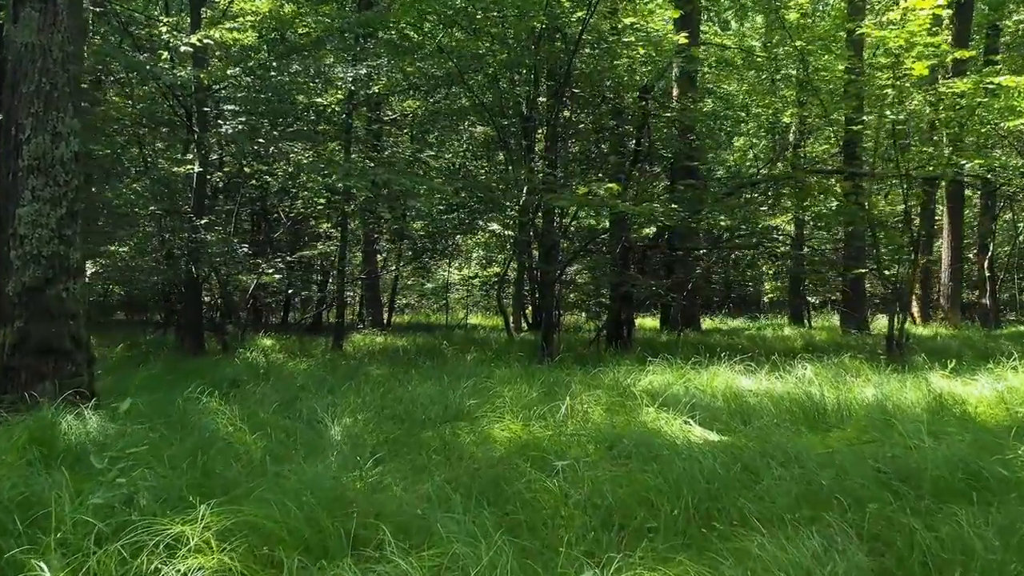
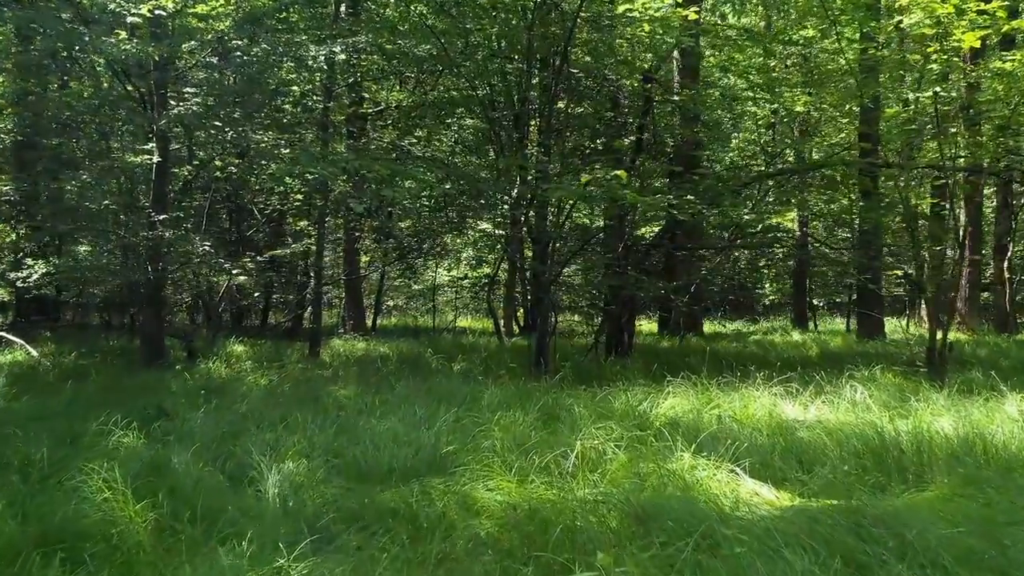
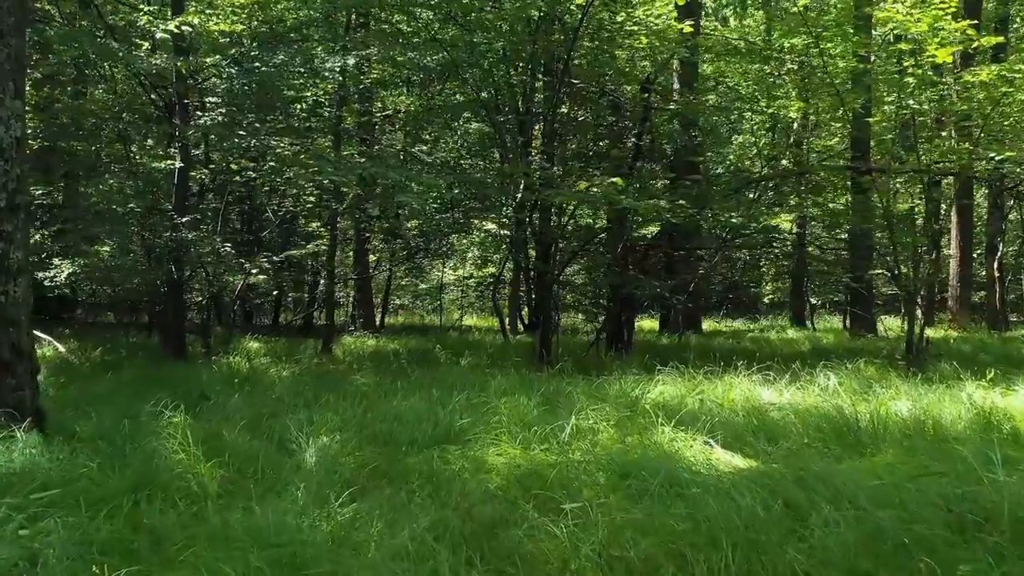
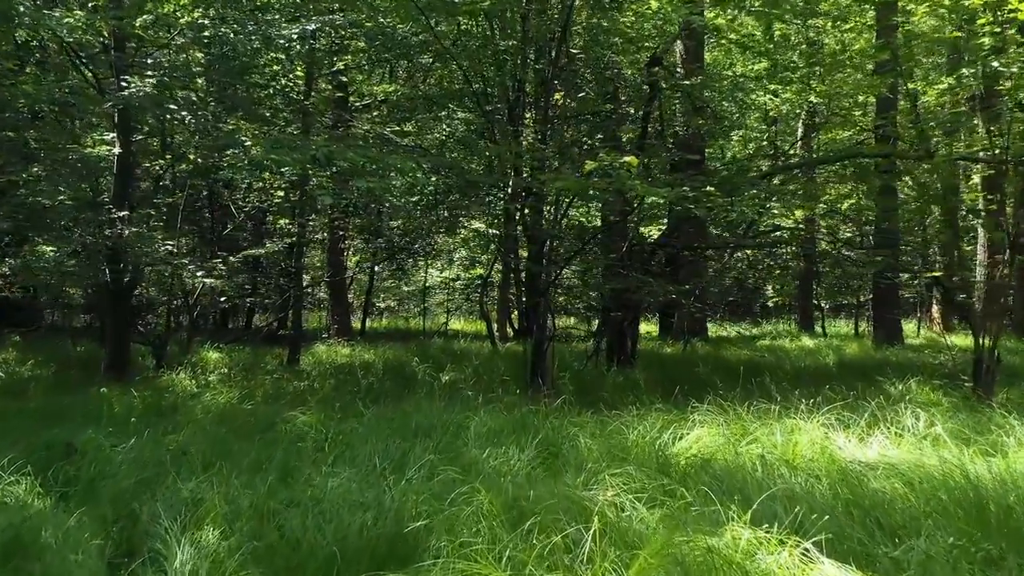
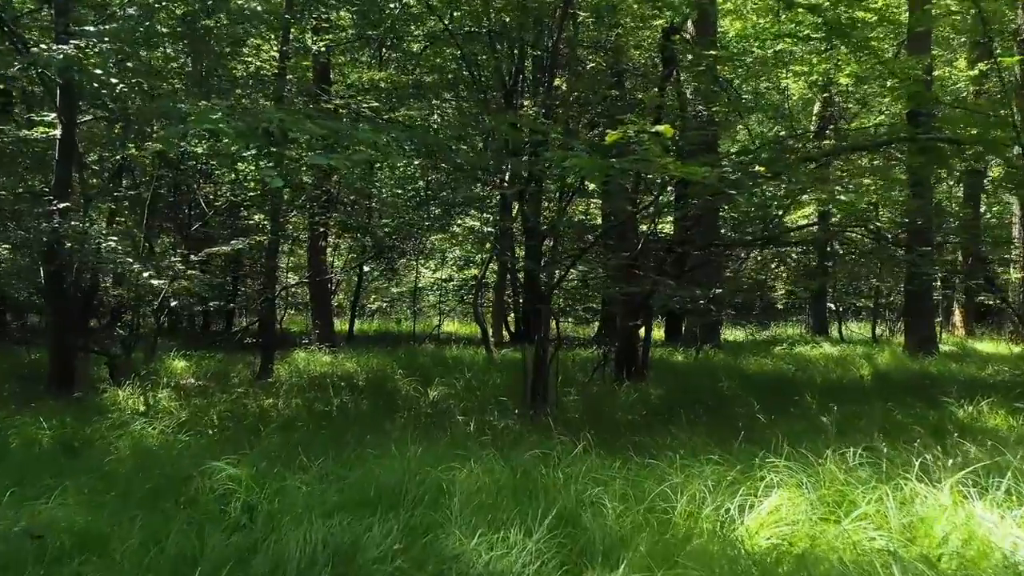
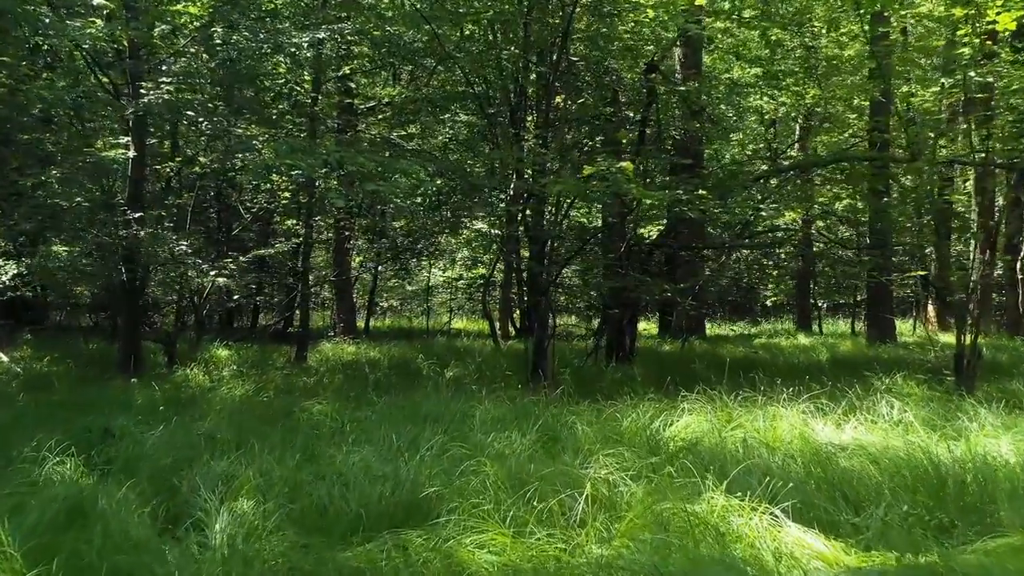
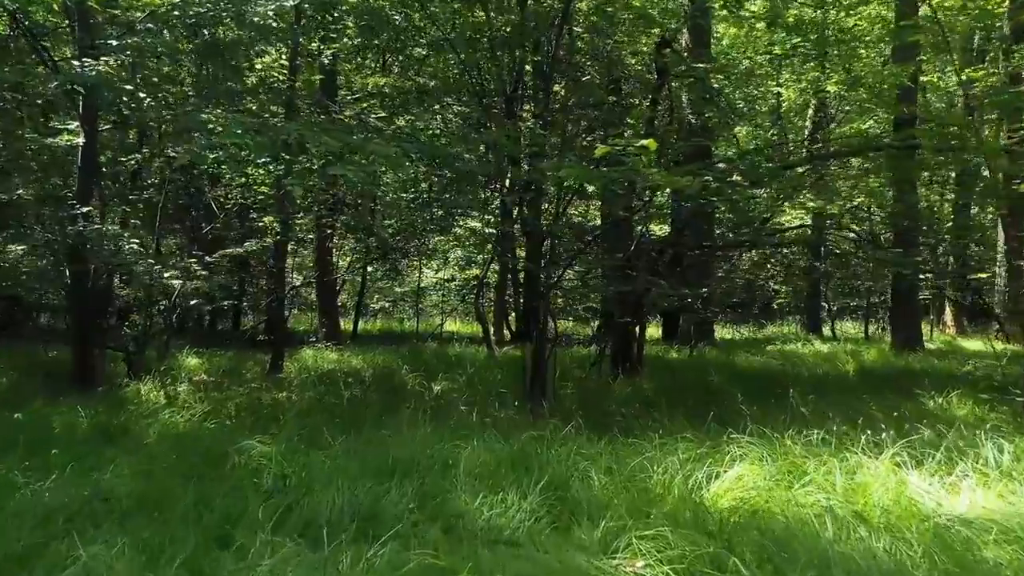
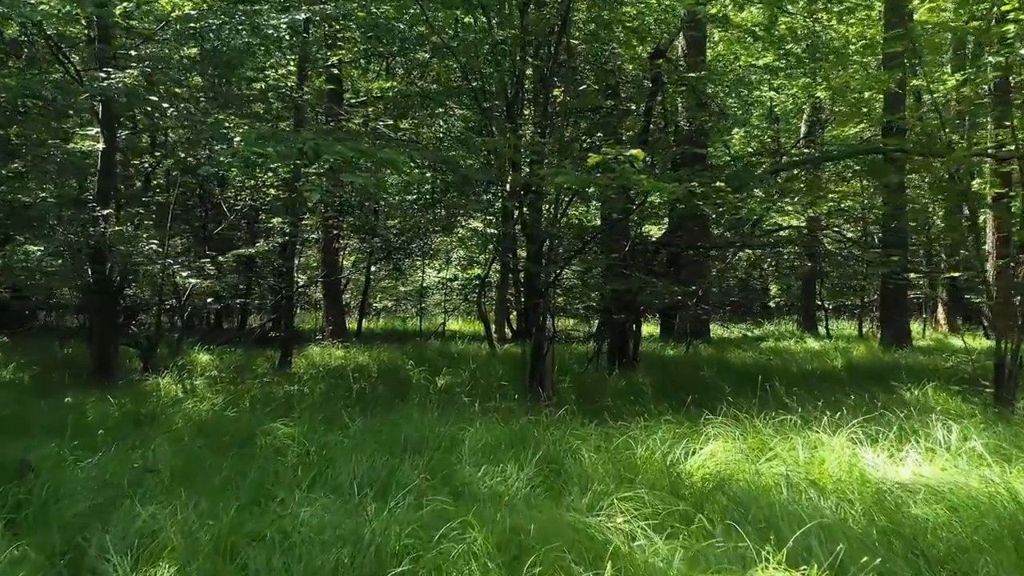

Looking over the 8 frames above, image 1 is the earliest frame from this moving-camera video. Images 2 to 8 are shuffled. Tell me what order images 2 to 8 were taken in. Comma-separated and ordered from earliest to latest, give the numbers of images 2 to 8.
3, 2, 6, 4, 8, 7, 5
